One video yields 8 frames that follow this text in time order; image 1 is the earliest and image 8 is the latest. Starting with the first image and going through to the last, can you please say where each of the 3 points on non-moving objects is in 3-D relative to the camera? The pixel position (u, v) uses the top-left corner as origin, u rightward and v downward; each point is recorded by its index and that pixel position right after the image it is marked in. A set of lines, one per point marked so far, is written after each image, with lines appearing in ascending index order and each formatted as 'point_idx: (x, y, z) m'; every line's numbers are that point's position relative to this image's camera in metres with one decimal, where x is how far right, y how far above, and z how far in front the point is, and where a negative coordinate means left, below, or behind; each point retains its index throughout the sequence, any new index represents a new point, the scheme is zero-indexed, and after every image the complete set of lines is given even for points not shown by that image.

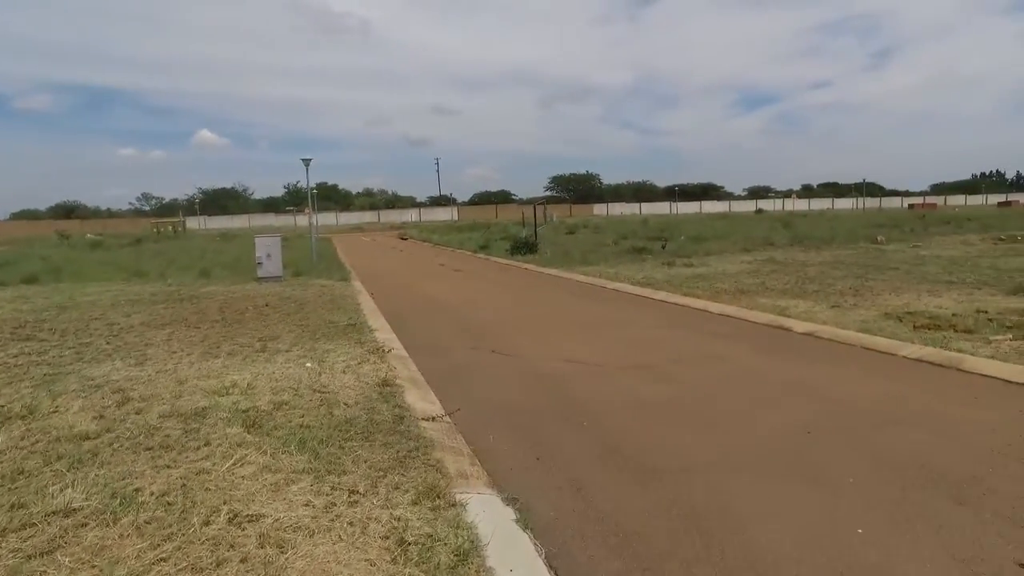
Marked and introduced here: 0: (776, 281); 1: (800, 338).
0: (+5.7, +0.1, +15.6) m
1: (+3.5, -0.7, +8.8) m
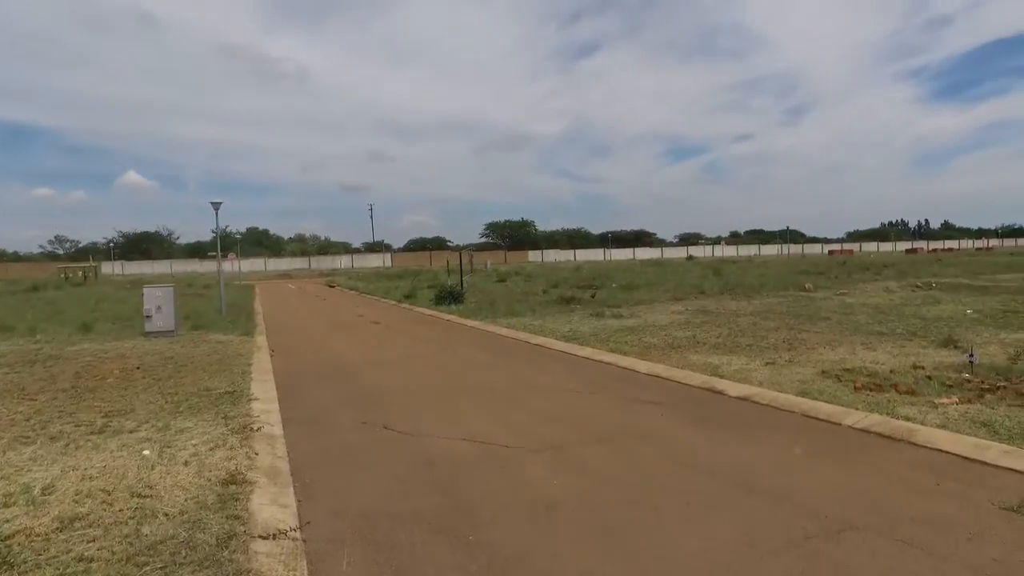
0: (+4.1, -0.9, +15.1) m
1: (+2.5, -1.3, +8.1) m
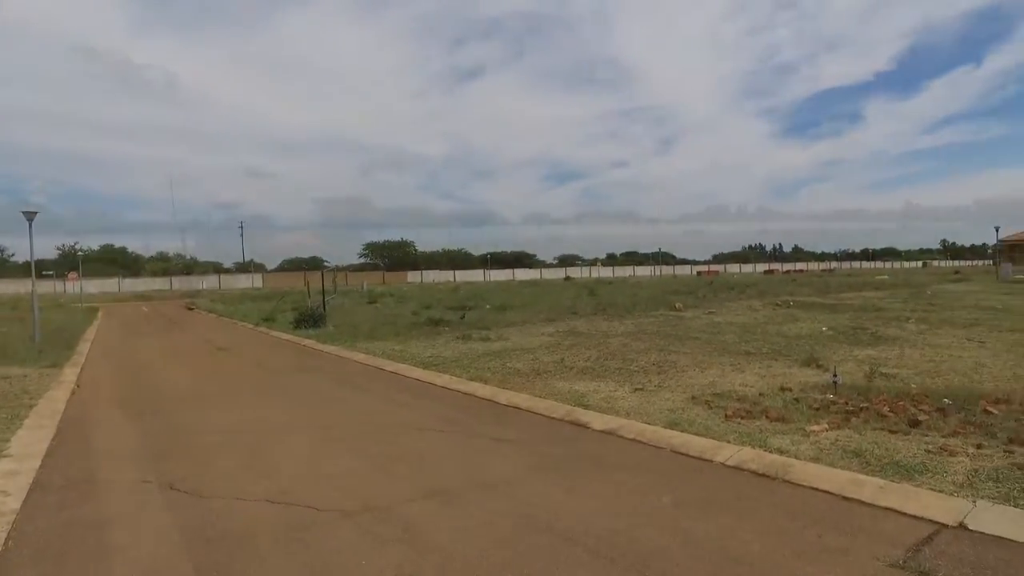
0: (+1.3, -1.3, +14.5) m
1: (+0.9, -1.5, +7.4) m
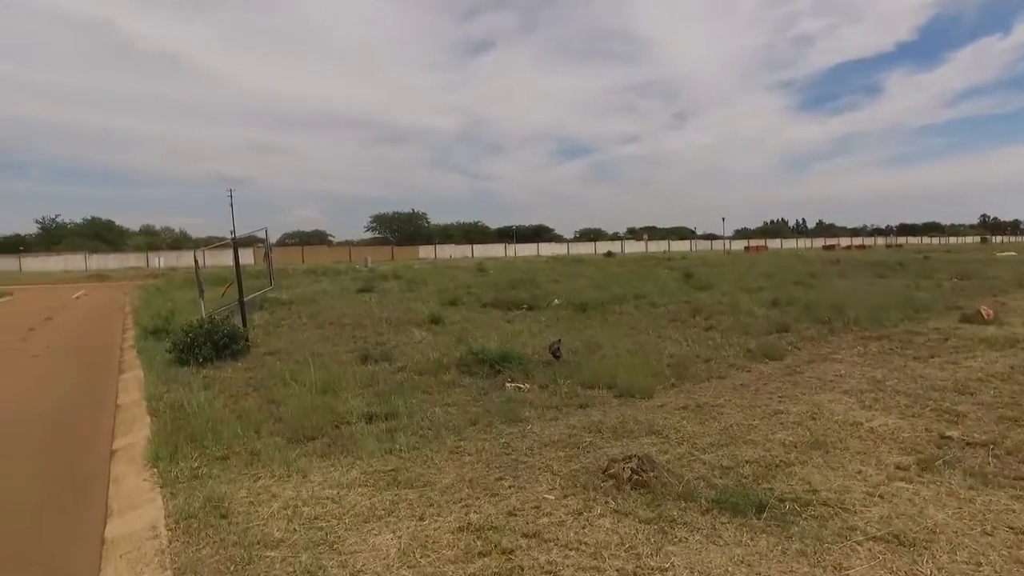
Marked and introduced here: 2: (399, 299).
0: (+3.0, -1.3, +4.5) m
1: (+2.4, -1.8, -2.7) m
2: (-2.8, -0.3, +18.4) m
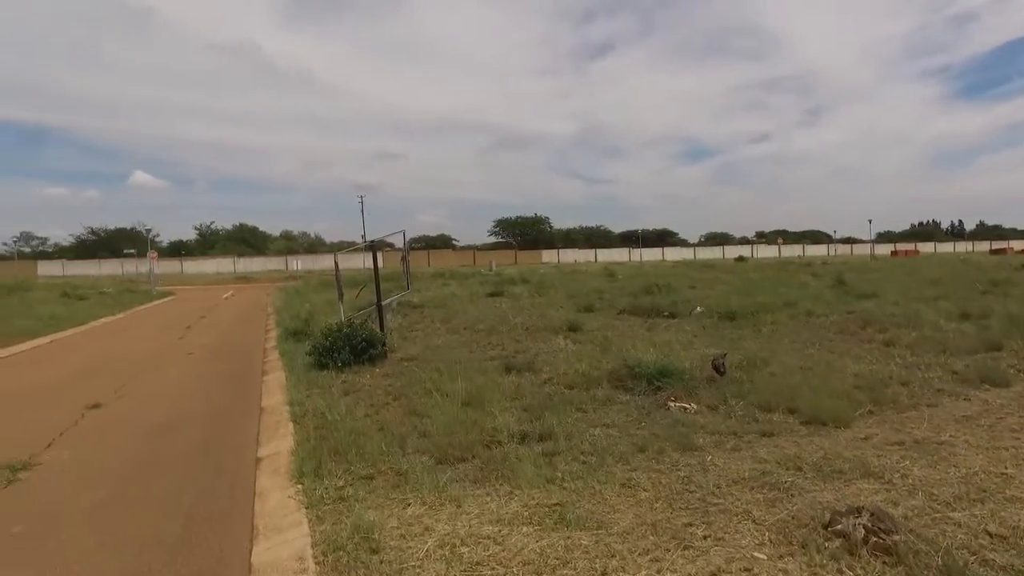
0: (+3.9, -1.4, +3.1) m
1: (+2.3, -1.8, -3.8) m
2: (+0.5, -0.4, +17.8) m
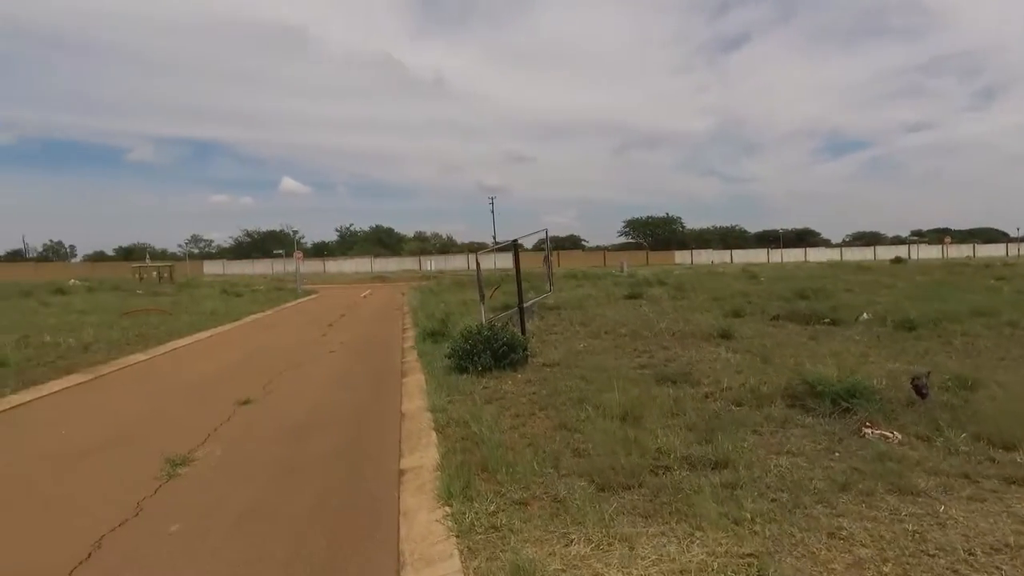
0: (+4.6, -1.5, +1.7) m
1: (+1.7, -1.8, -4.8) m
2: (+3.8, -0.5, +16.8) m
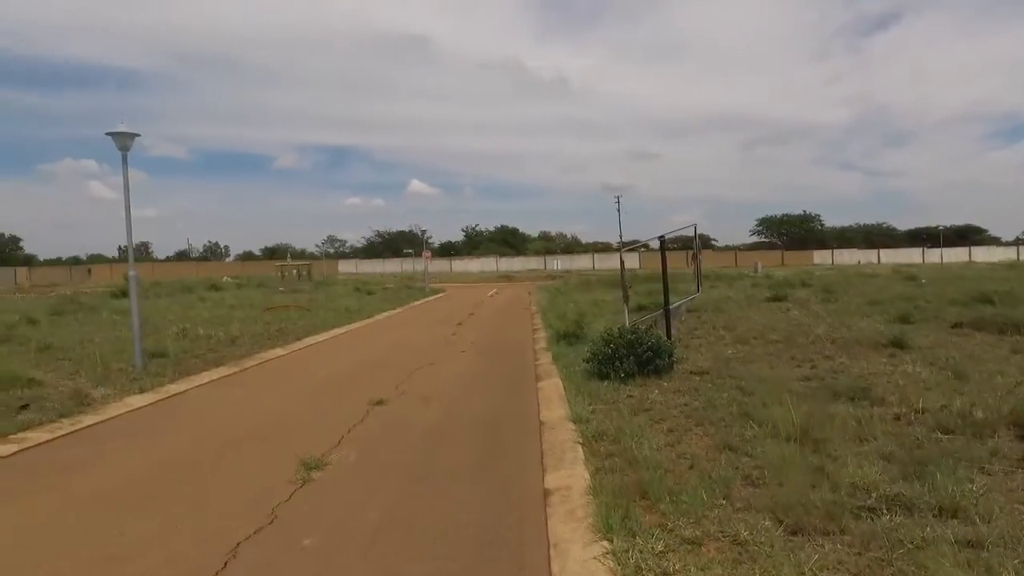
0: (+5.0, -1.5, +0.3) m
1: (+1.1, -1.8, -5.7) m
2: (+6.8, -0.5, +15.3) m
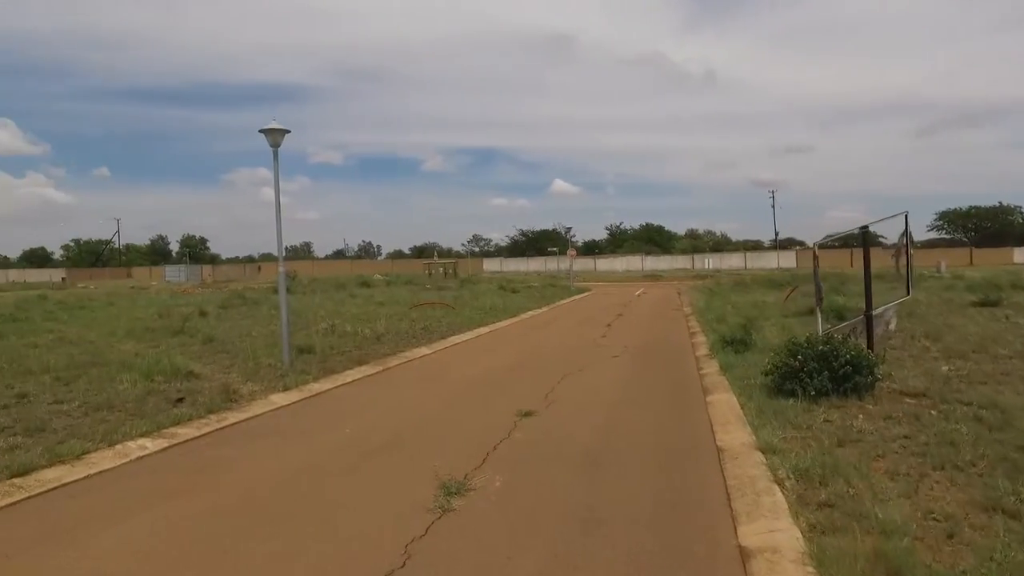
0: (+5.0, -1.5, -1.7) m
1: (0.0, -1.8, -6.8) m
2: (+9.7, -0.6, +12.6) m
